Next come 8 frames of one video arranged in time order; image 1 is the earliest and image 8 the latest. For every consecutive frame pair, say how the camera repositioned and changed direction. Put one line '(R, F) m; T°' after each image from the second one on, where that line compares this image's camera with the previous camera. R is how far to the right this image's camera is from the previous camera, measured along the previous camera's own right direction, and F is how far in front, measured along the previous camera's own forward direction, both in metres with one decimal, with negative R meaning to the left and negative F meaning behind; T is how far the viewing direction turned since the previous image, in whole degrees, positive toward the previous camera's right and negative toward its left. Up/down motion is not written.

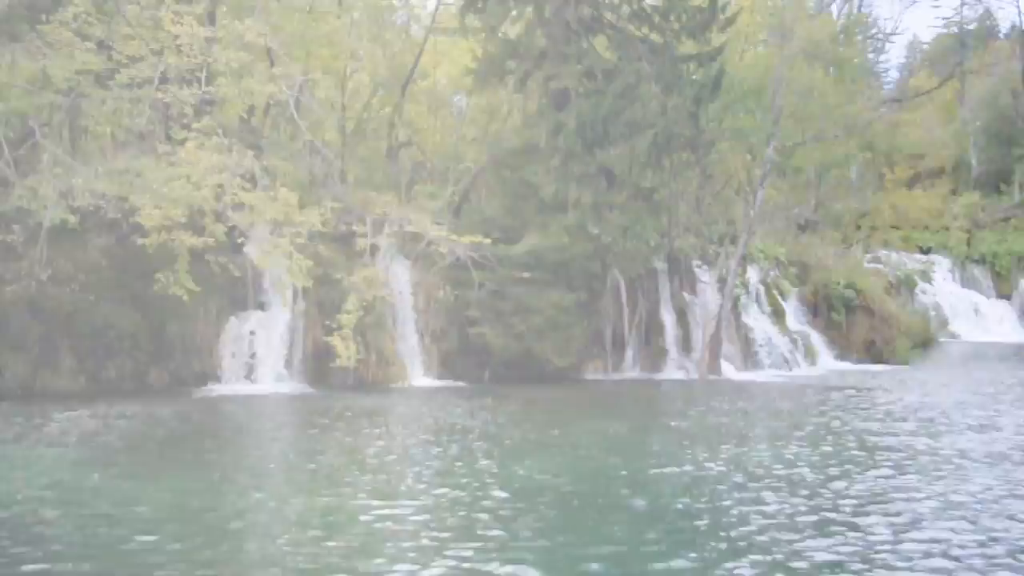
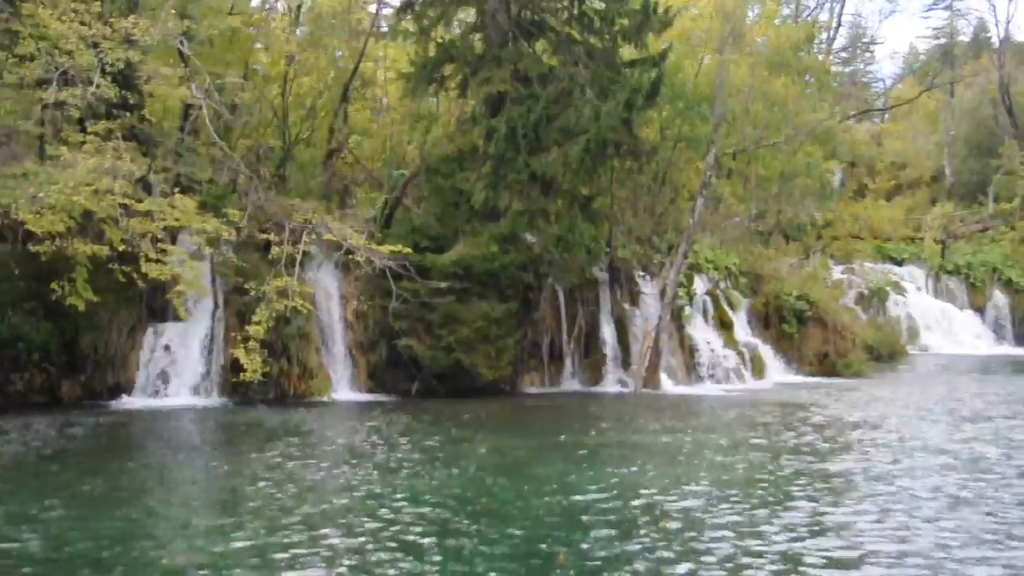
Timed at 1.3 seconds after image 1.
(+1.0, +0.8) m; 0°
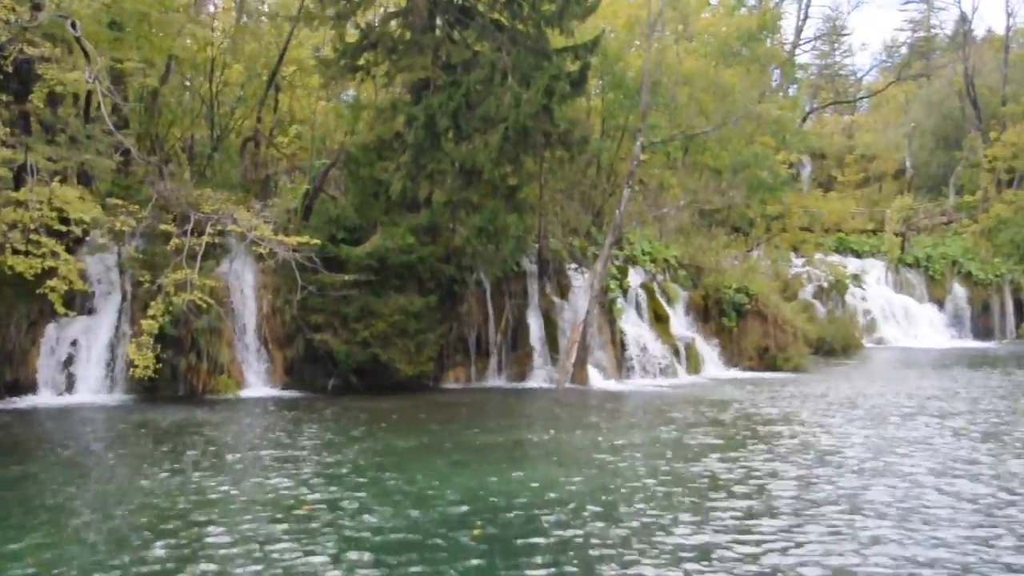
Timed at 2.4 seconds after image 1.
(+0.9, +0.7) m; +1°
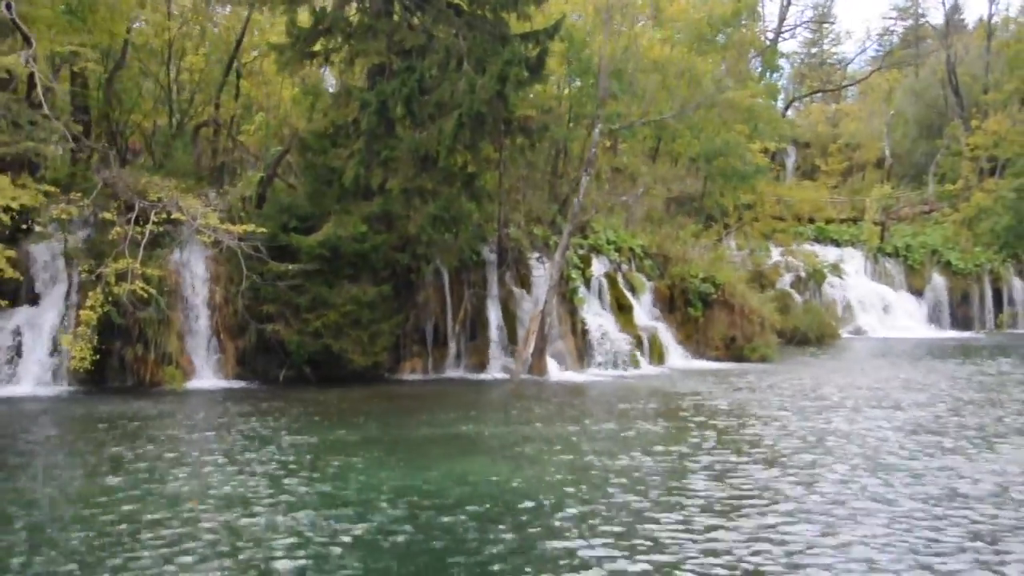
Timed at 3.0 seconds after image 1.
(+0.5, +0.4) m; 0°
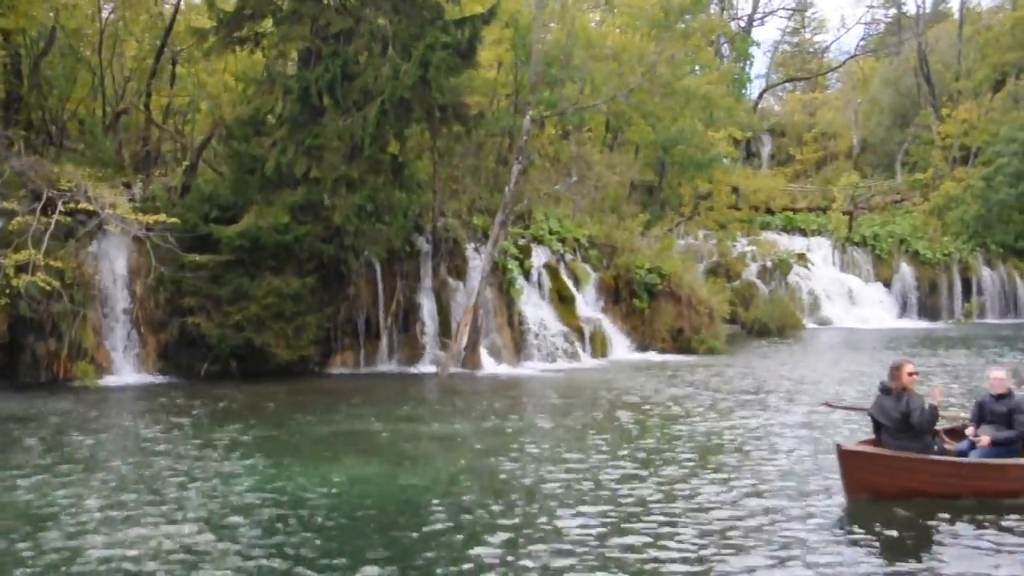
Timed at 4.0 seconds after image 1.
(+0.8, +0.7) m; 0°
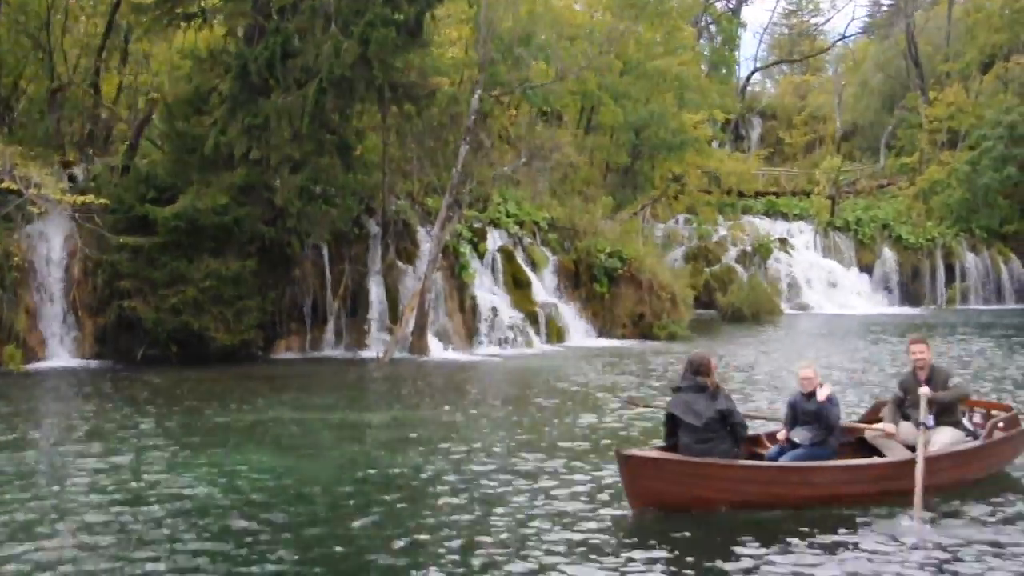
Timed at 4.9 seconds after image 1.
(+0.7, +0.6) m; 0°
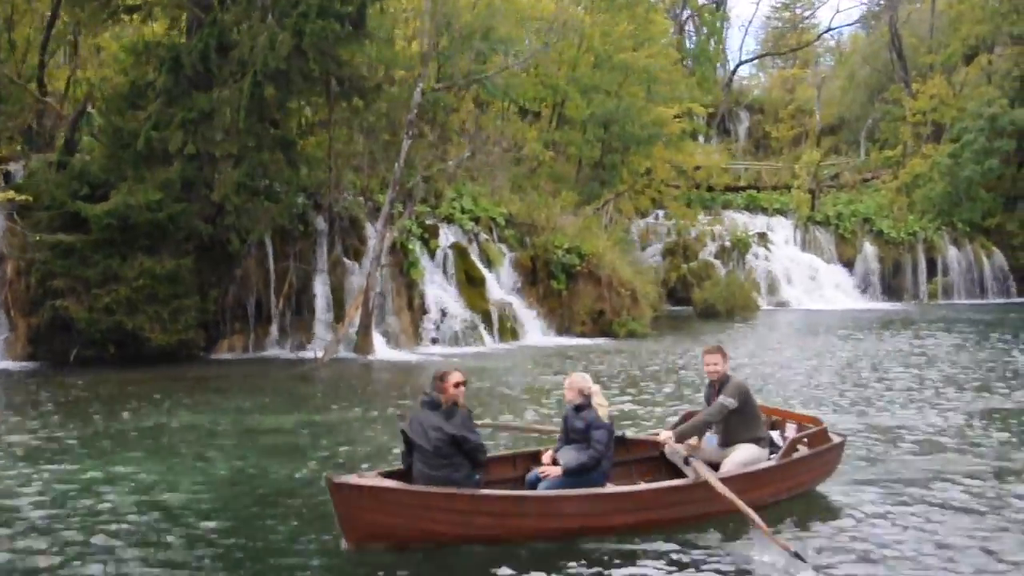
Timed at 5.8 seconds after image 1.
(+0.7, +0.6) m; 0°
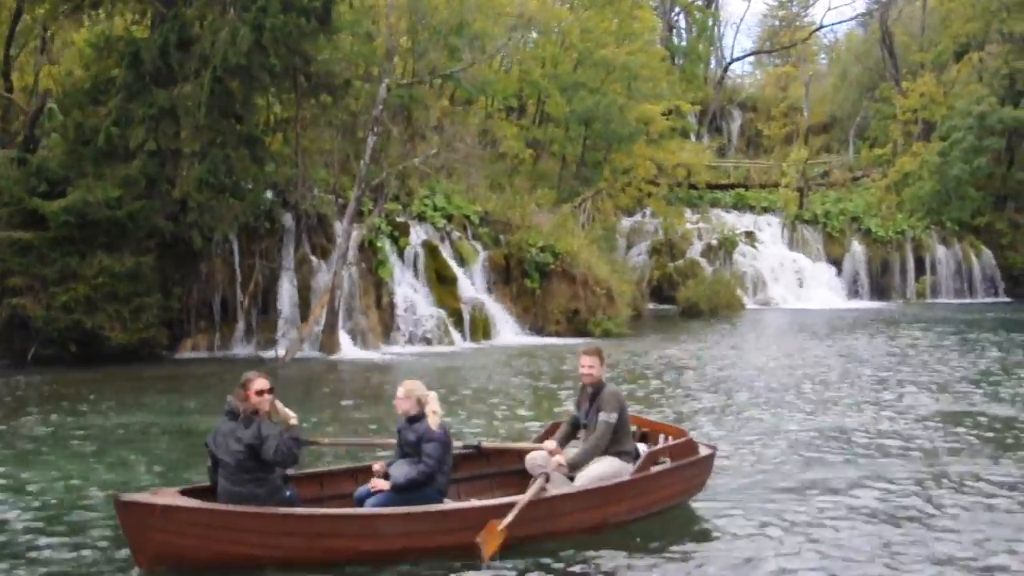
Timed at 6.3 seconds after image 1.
(+0.4, +0.3) m; 0°
